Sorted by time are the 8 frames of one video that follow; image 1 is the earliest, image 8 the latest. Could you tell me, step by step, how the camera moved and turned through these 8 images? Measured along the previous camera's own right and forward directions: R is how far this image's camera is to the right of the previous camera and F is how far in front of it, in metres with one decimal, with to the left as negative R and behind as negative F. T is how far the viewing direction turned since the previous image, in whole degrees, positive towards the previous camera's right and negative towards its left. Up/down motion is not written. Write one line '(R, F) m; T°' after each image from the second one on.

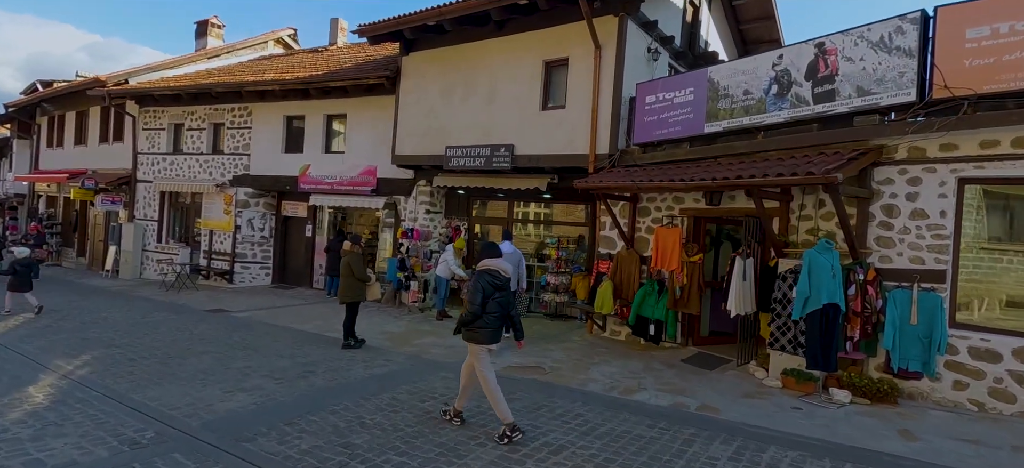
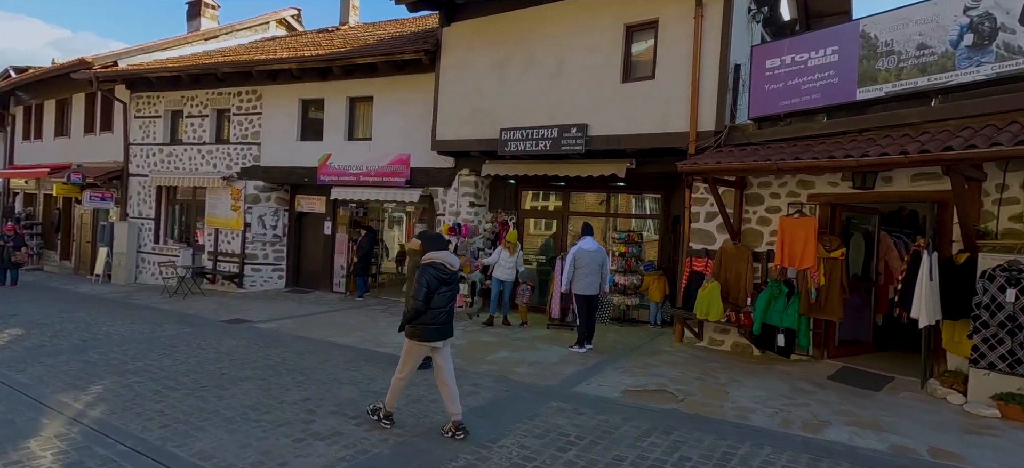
(-1.3, +1.4) m; +2°
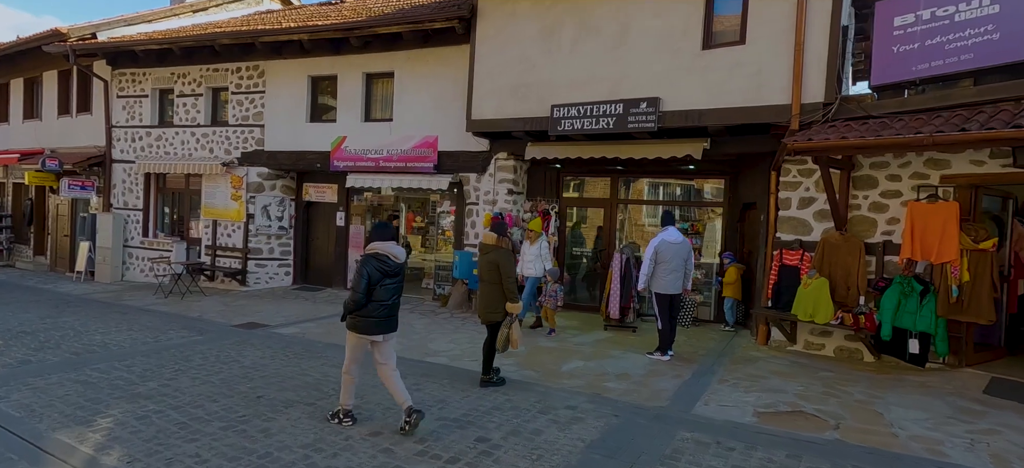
(-1.0, +1.1) m; +2°
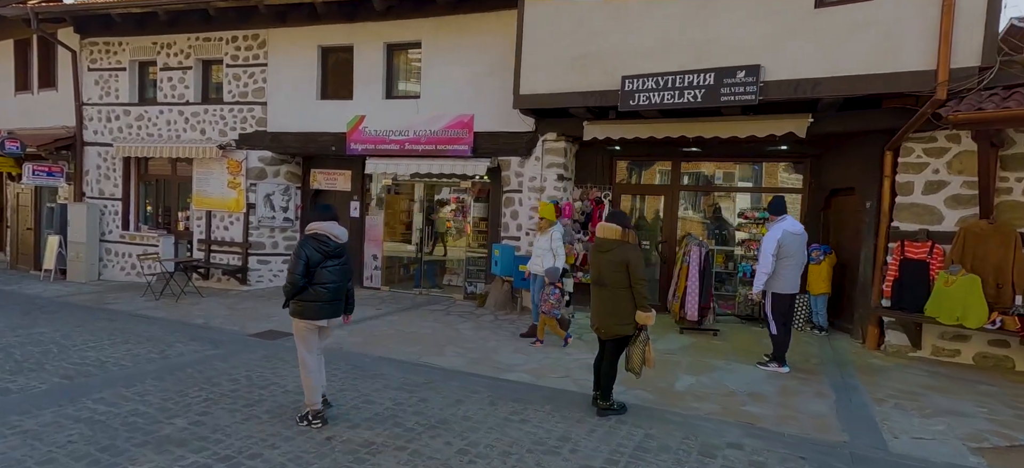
(-1.2, +1.2) m; +3°
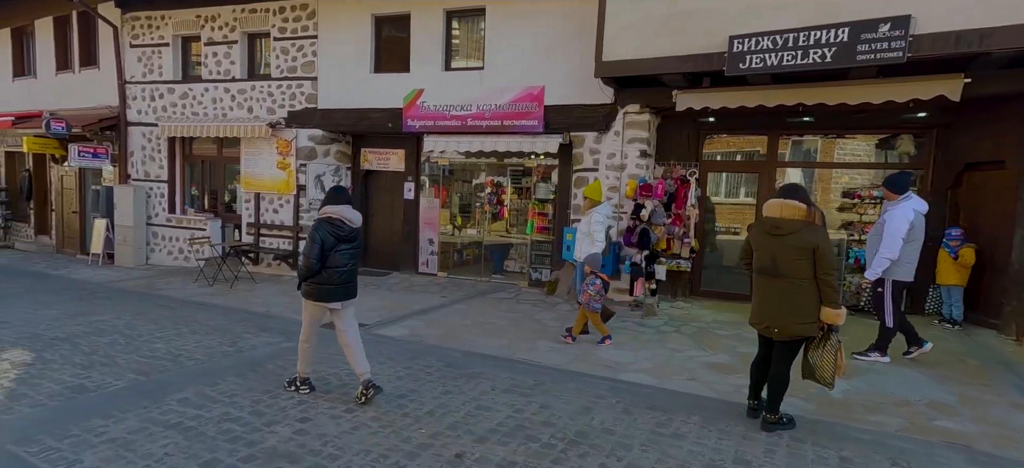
(-0.8, +0.7) m; -2°
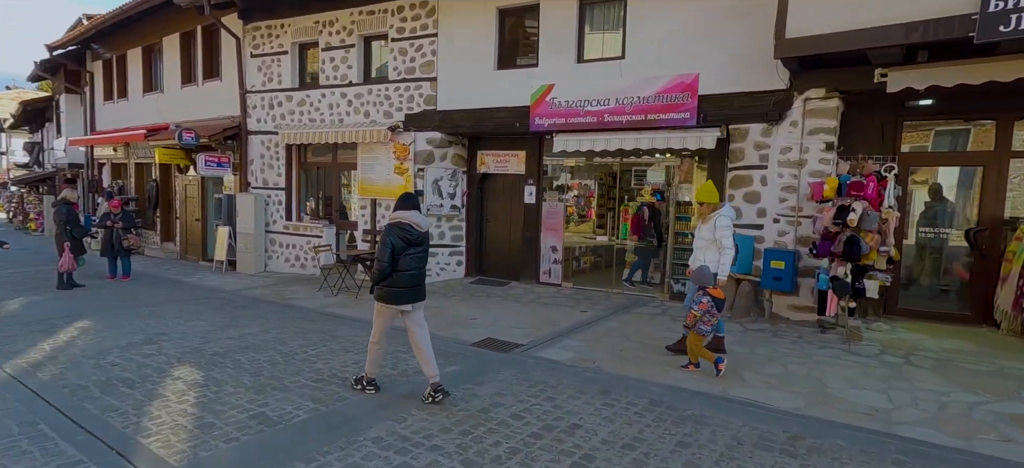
(-1.0, +0.8) m; -8°
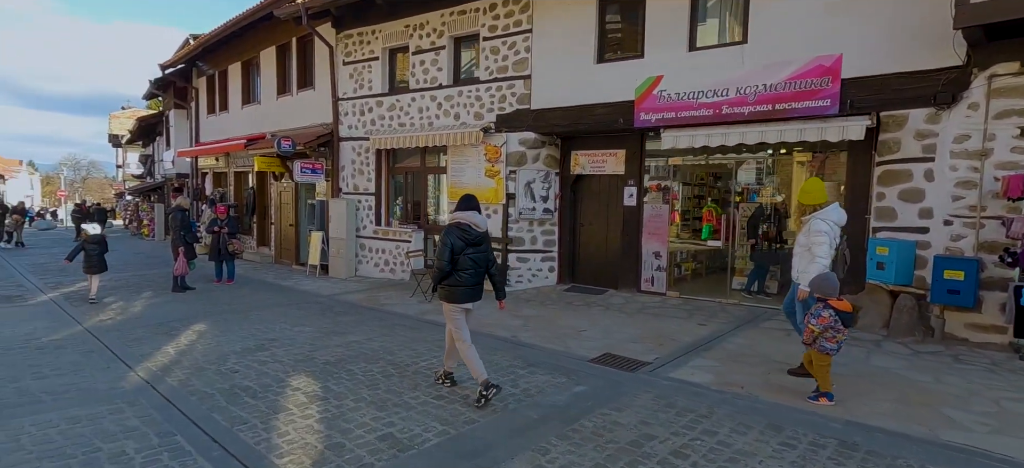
(-0.5, +0.6) m; -7°
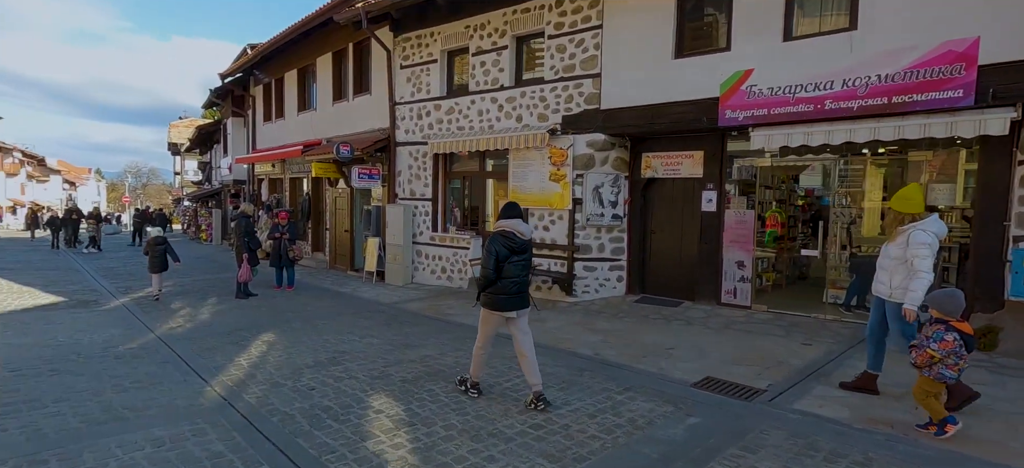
(-0.4, +0.6) m; -4°
